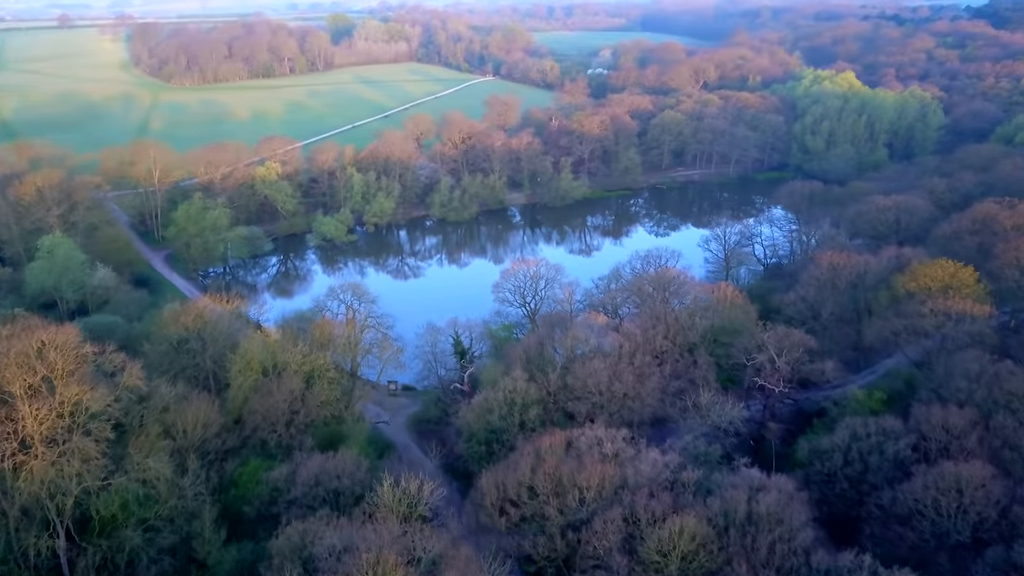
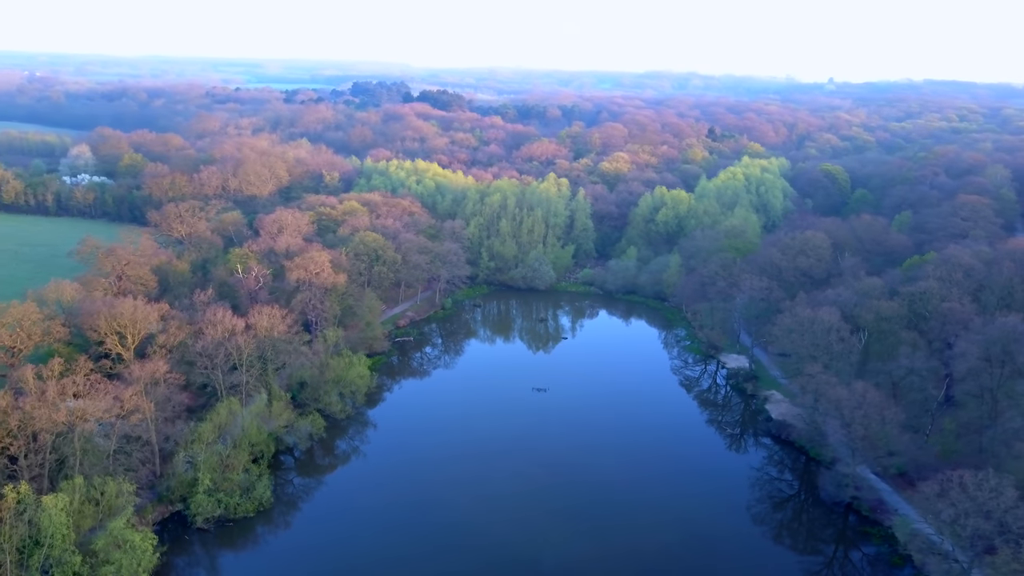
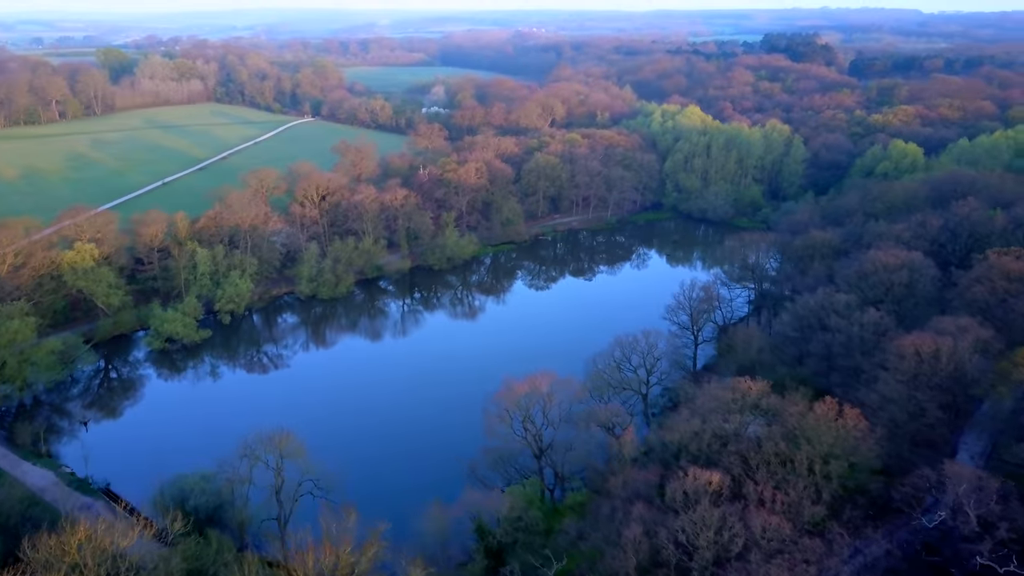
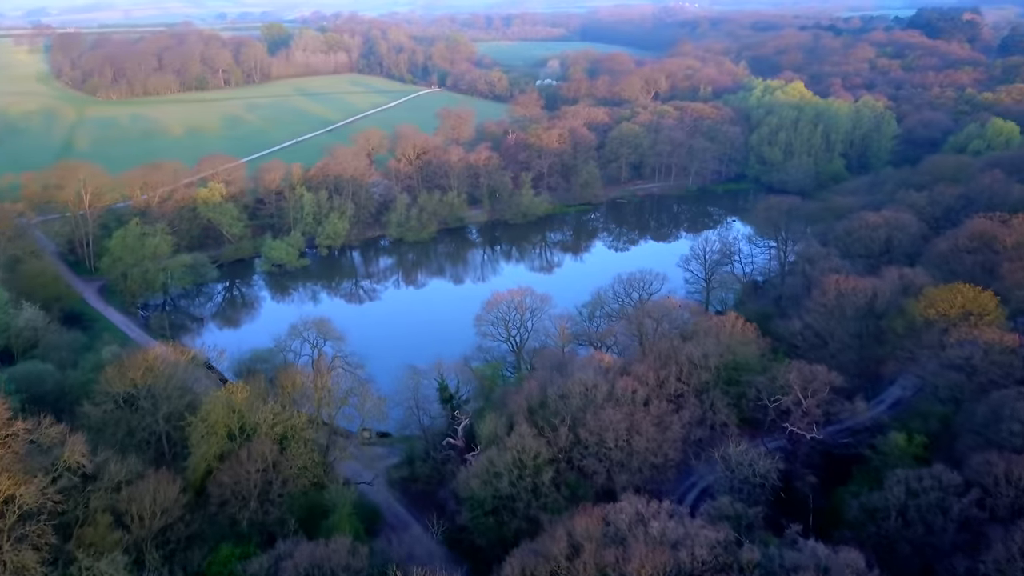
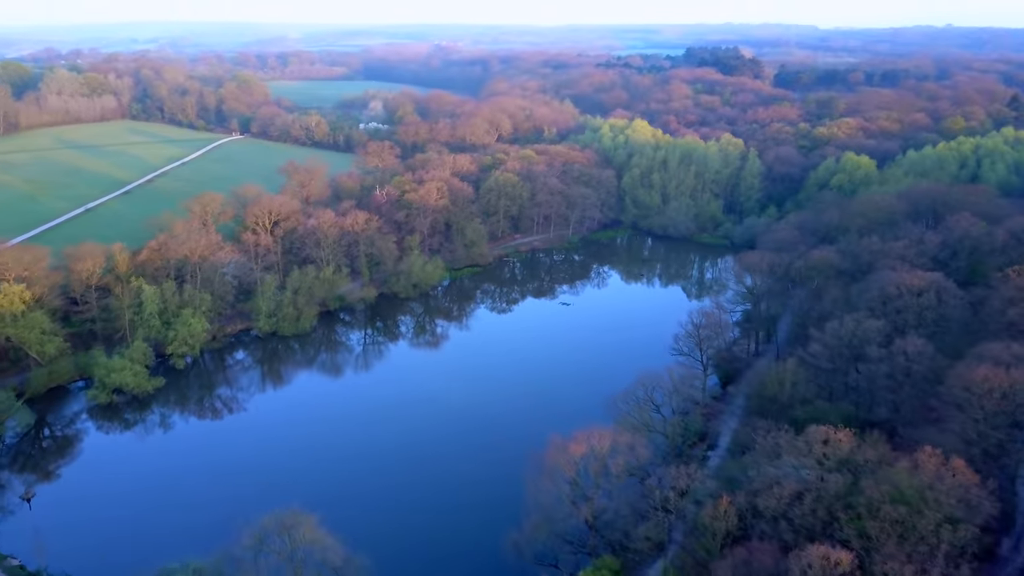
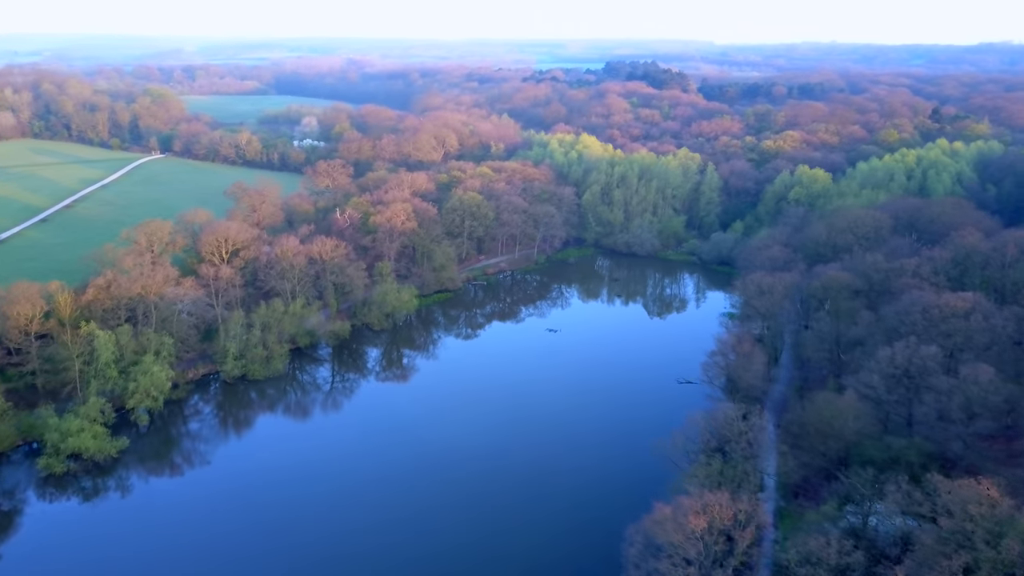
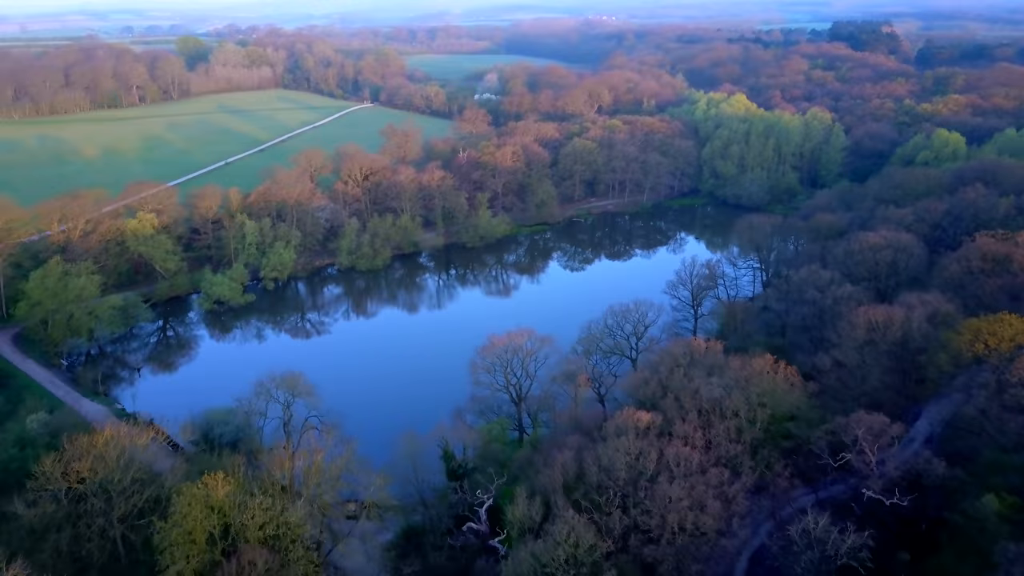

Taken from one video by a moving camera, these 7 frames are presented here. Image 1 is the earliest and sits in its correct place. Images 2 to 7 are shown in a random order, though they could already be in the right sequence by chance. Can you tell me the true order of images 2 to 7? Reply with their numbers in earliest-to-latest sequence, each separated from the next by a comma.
4, 7, 3, 5, 6, 2
